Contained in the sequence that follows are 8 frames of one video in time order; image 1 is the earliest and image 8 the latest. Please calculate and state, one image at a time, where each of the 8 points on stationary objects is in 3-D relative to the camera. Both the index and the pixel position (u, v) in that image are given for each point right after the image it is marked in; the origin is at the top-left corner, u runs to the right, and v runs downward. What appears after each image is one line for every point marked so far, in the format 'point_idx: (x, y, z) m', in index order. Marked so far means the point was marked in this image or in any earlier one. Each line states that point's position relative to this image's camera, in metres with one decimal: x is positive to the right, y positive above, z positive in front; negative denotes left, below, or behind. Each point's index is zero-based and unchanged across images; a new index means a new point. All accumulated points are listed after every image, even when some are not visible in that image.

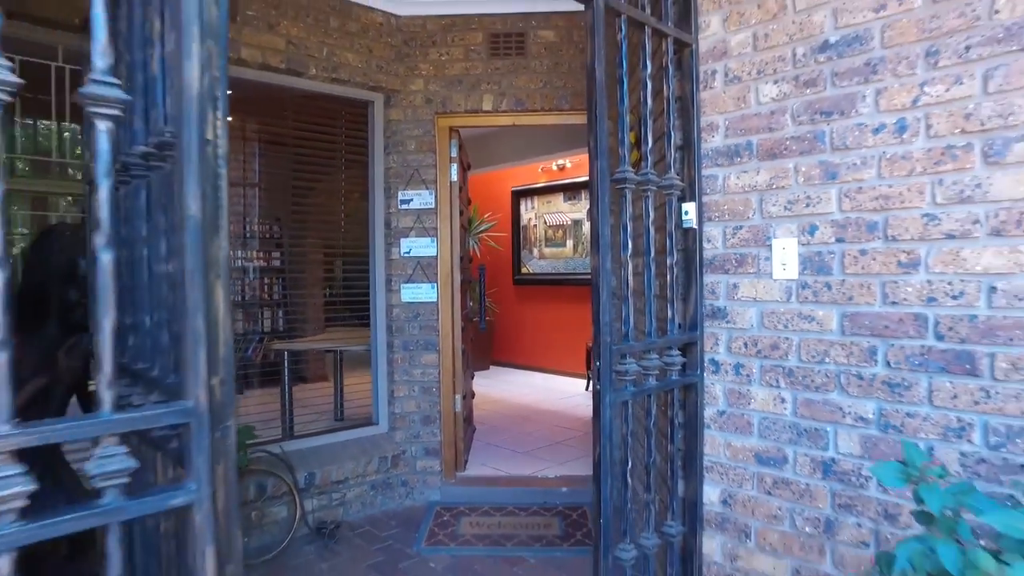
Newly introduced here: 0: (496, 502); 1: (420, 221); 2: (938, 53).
0: (-0.1, -1.3, +3.7) m
1: (-0.6, +0.4, +3.8) m
2: (+1.2, +0.7, +1.6) m
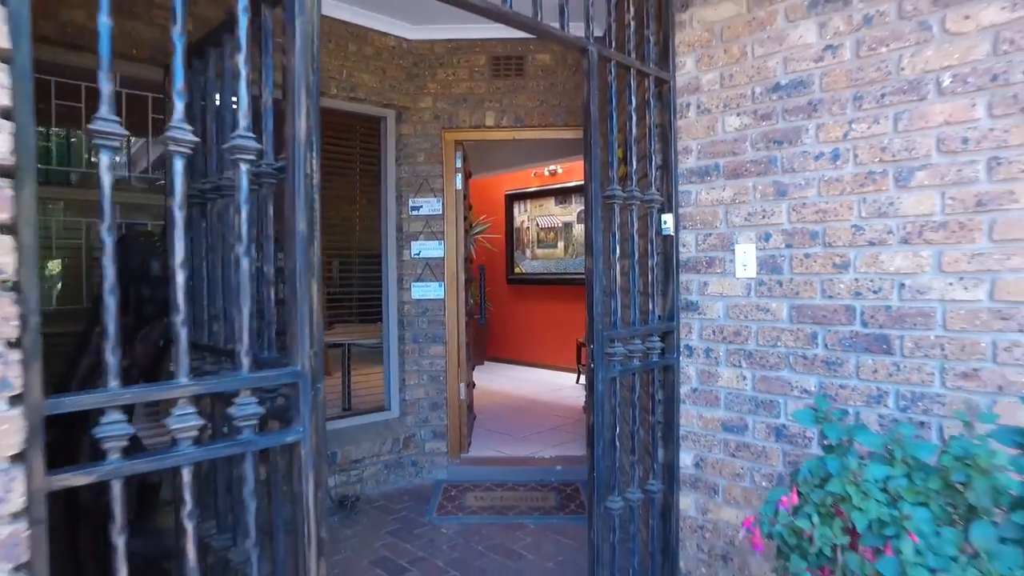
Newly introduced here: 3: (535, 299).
0: (-0.1, -1.3, +4.1) m
1: (-0.6, +0.4, +4.2) m
2: (+1.2, +0.7, +2.0) m
3: (+0.3, -0.1, +7.6) m
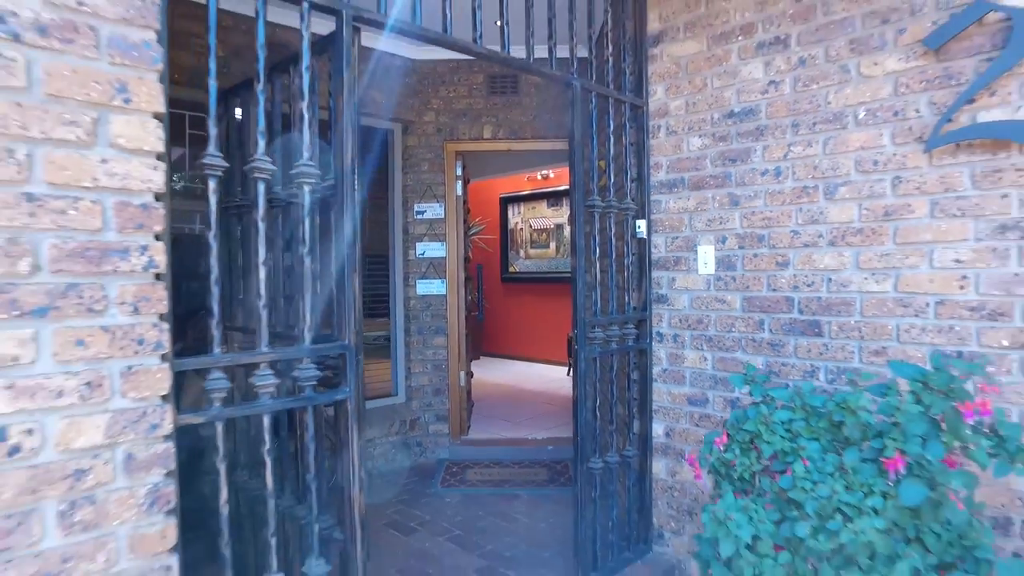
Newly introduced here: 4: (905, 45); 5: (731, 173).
0: (-0.1, -1.3, +4.5) m
1: (-0.6, +0.5, +4.6) m
2: (+1.2, +0.7, +2.5) m
3: (+0.2, -0.1, +8.0) m
4: (+1.5, +0.9, +2.2) m
5: (+1.0, +0.5, +2.7) m
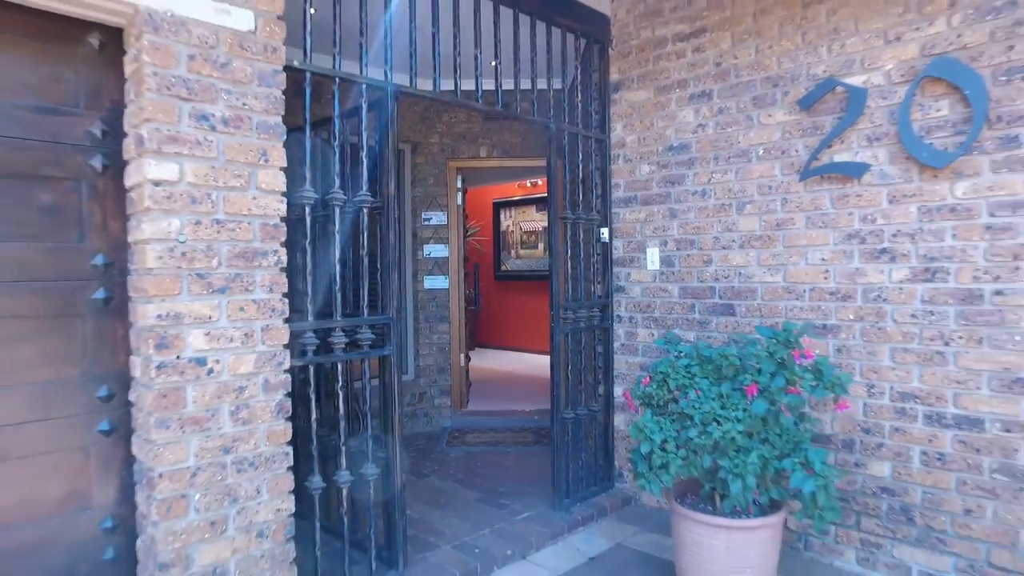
0: (-0.2, -1.2, +5.4) m
1: (-0.7, +0.5, +5.5) m
2: (+1.2, +0.7, +3.4) m
3: (+0.1, -0.1, +8.9) m
4: (+1.4, +1.0, +3.0) m
5: (+1.0, +0.6, +3.6) m
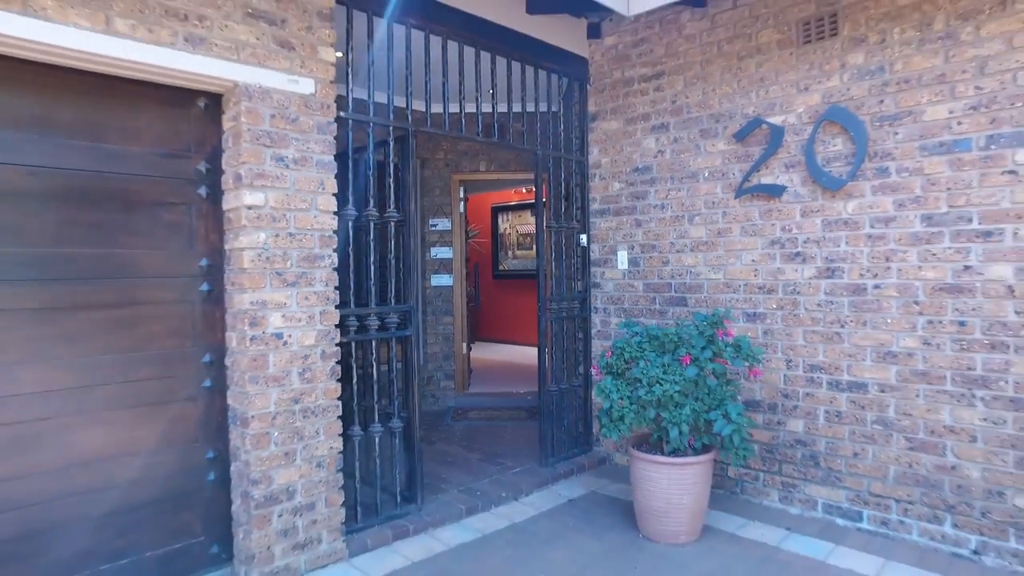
0: (-0.2, -1.2, +6.2) m
1: (-0.7, +0.5, +6.2) m
2: (+1.1, +0.8, +4.1) m
3: (+0.1, 0.0, +9.6) m
4: (+1.4, +1.0, +3.8) m
5: (+0.9, +0.6, +4.3) m
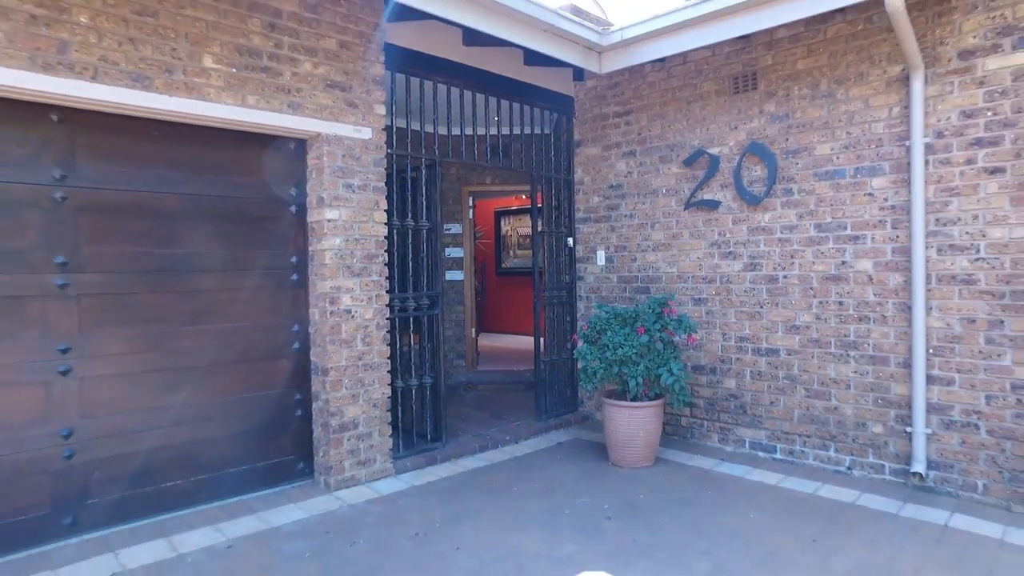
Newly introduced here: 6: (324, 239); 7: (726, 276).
0: (-0.2, -1.1, +7.3) m
1: (-0.7, +0.6, +7.4) m
2: (+1.1, +0.9, +5.3) m
3: (+0.1, 0.0, +10.8) m
4: (+1.4, +1.1, +5.0) m
5: (+0.9, +0.7, +5.5) m
6: (-1.2, +0.3, +3.9) m
7: (+1.7, +0.1, +4.7) m
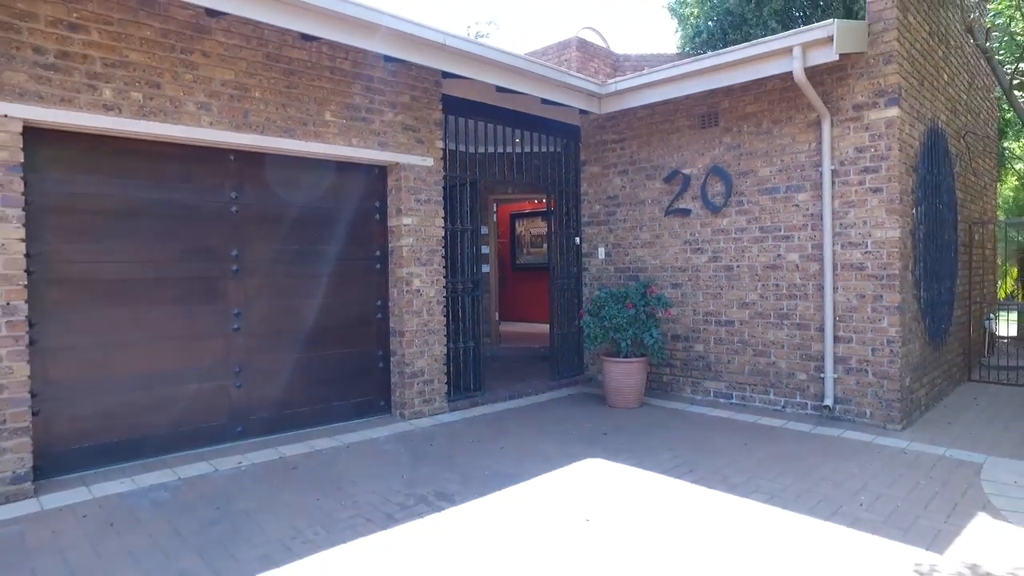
0: (0.0, -1.0, +8.8) m
1: (-0.5, +0.8, +8.9) m
2: (+1.4, +1.0, +6.8) m
3: (+0.4, +0.2, +12.3) m
4: (+1.6, +1.2, +6.4) m
5: (+1.2, +0.8, +7.0) m
6: (-1.0, +0.5, +5.4) m
7: (+1.9, +0.2, +6.2) m
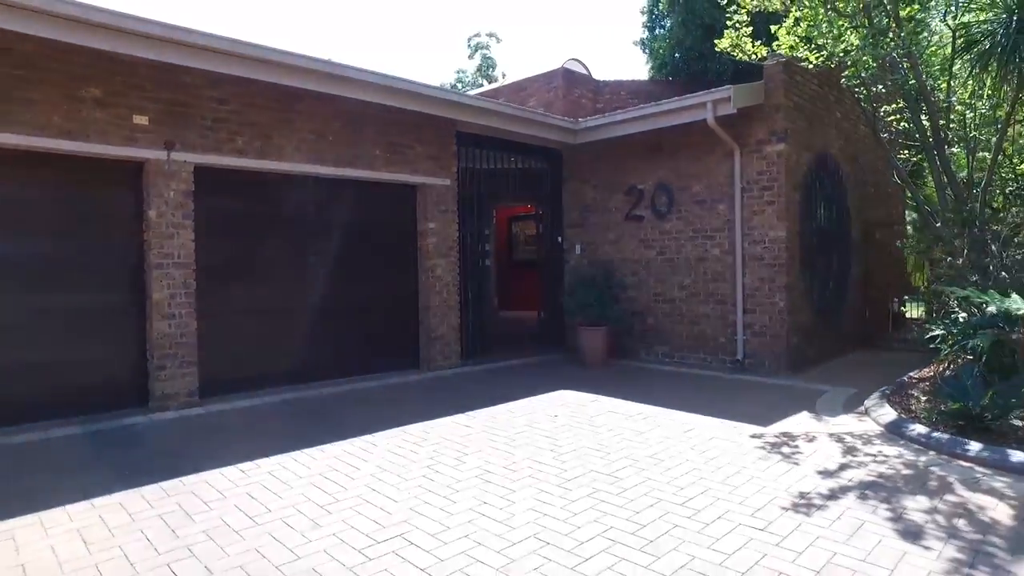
0: (0.0, -0.8, +10.7) m
1: (-0.5, +0.9, +10.8) m
2: (+1.3, +1.2, +8.7) m
3: (+0.3, +0.4, +14.2) m
4: (+1.6, +1.4, +8.4) m
5: (+1.1, +1.0, +8.9) m
6: (-1.1, +0.6, +7.3) m
7: (+1.9, +0.4, +8.1) m
